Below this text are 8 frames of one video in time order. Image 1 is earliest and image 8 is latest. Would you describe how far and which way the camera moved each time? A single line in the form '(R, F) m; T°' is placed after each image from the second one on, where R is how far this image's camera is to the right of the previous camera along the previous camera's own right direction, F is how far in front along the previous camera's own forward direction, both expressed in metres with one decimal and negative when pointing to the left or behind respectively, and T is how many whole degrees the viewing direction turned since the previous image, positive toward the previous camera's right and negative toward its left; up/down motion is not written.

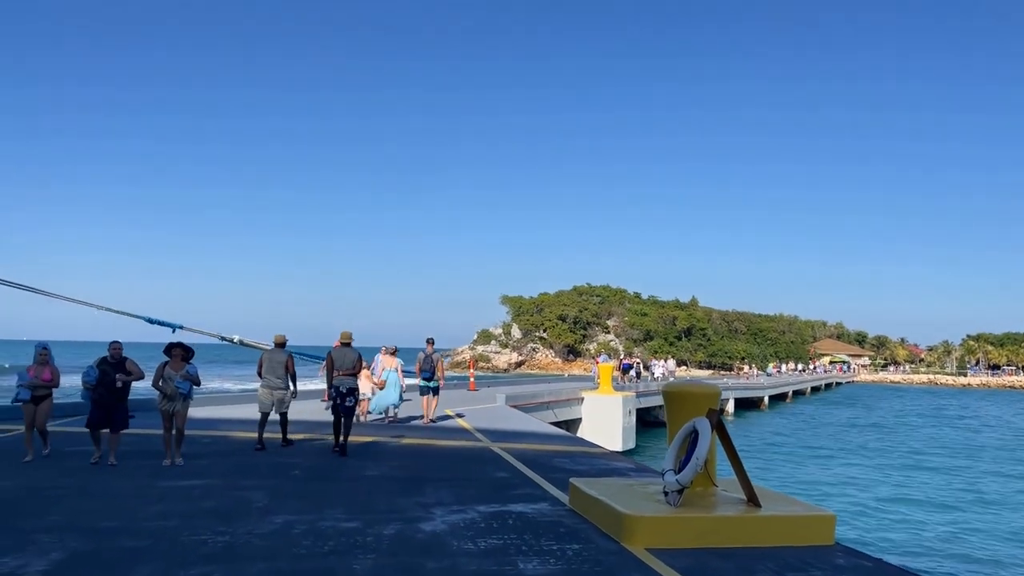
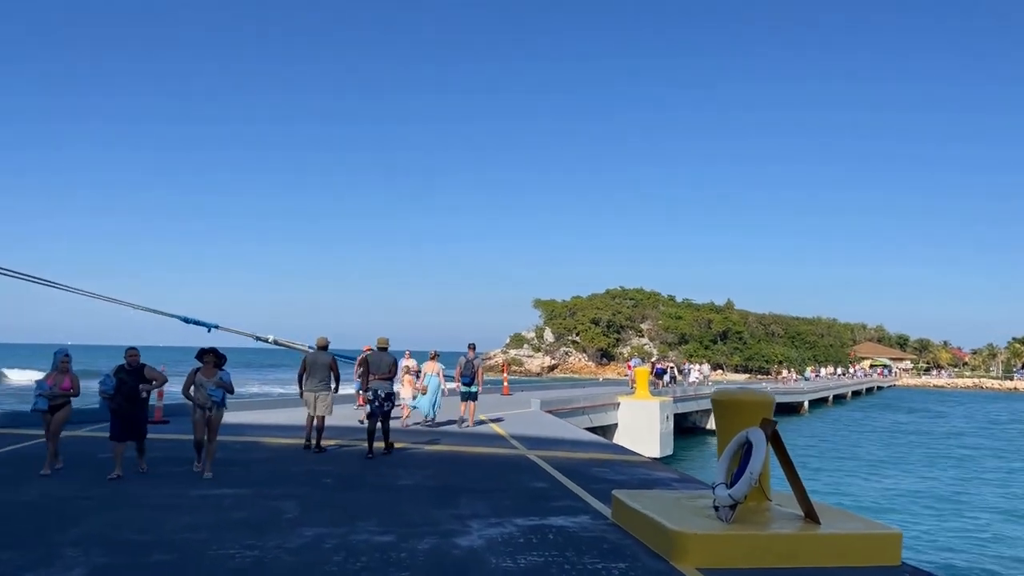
(-0.1, +0.3) m; -2°
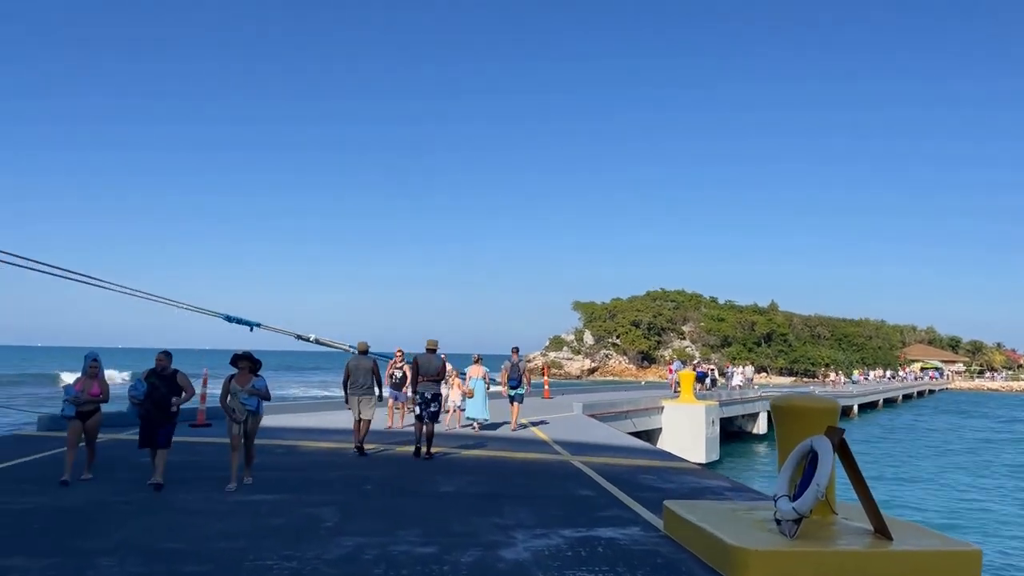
(-0.1, +0.3) m; -3°
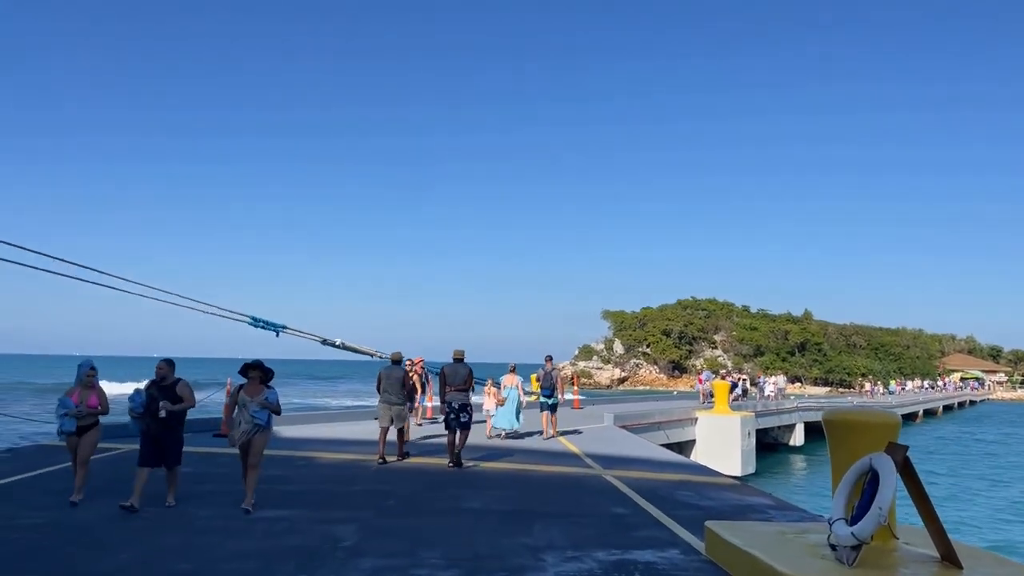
(0.0, +0.4) m; -2°
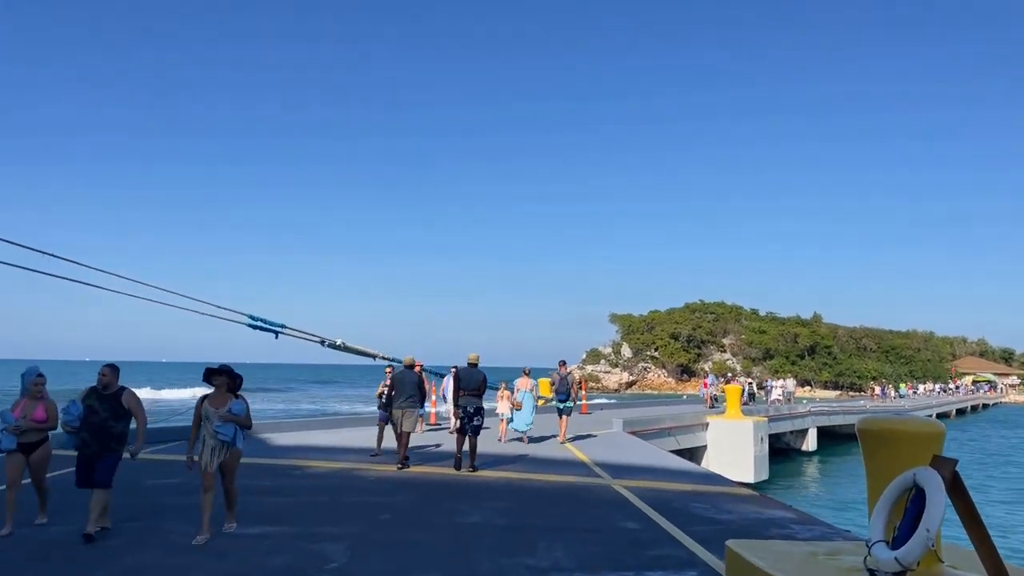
(0.0, +0.5) m; -1°
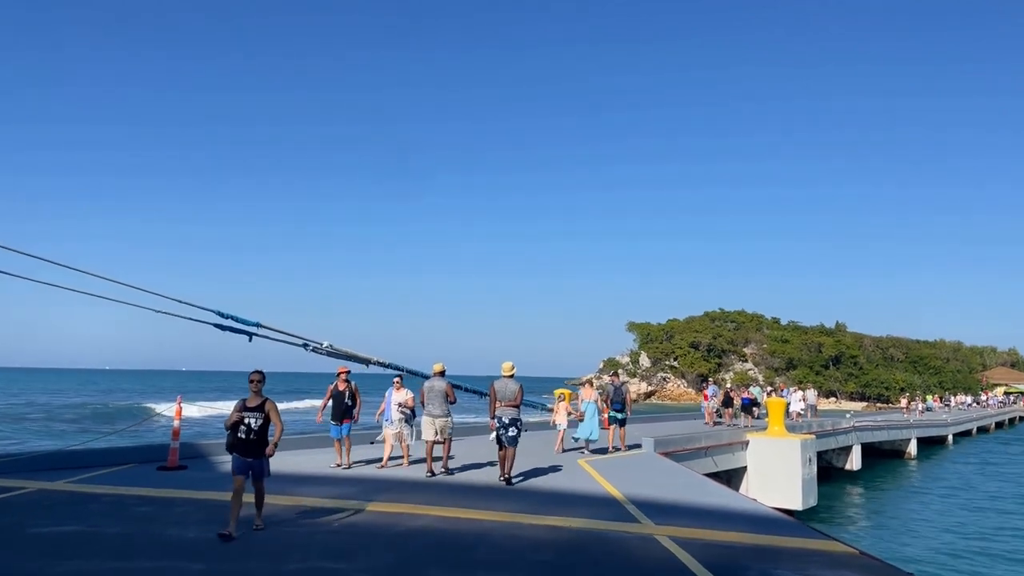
(0.0, +2.5) m; -1°
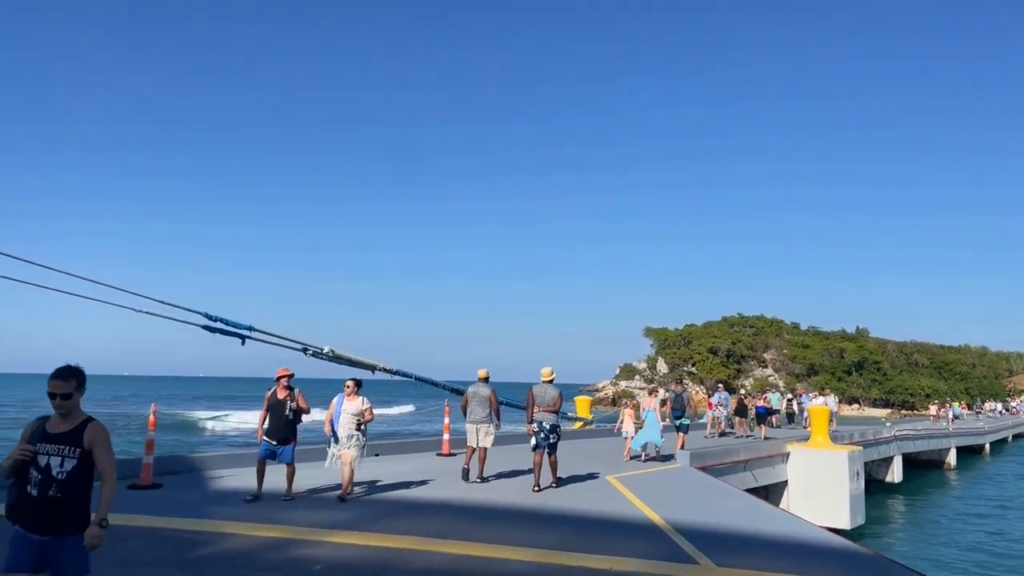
(-0.1, +1.5) m; -1°
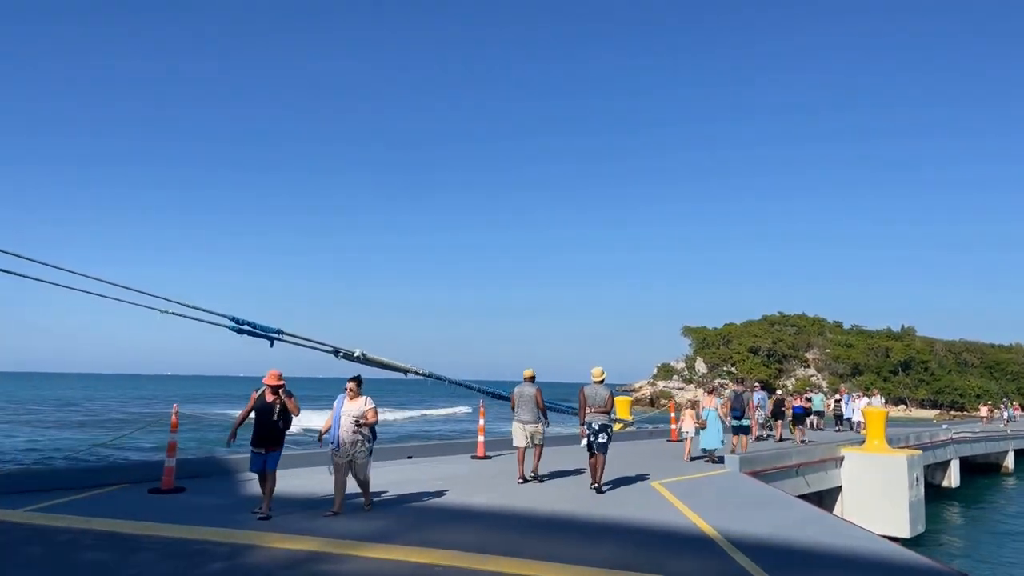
(0.0, +0.6) m; -3°
